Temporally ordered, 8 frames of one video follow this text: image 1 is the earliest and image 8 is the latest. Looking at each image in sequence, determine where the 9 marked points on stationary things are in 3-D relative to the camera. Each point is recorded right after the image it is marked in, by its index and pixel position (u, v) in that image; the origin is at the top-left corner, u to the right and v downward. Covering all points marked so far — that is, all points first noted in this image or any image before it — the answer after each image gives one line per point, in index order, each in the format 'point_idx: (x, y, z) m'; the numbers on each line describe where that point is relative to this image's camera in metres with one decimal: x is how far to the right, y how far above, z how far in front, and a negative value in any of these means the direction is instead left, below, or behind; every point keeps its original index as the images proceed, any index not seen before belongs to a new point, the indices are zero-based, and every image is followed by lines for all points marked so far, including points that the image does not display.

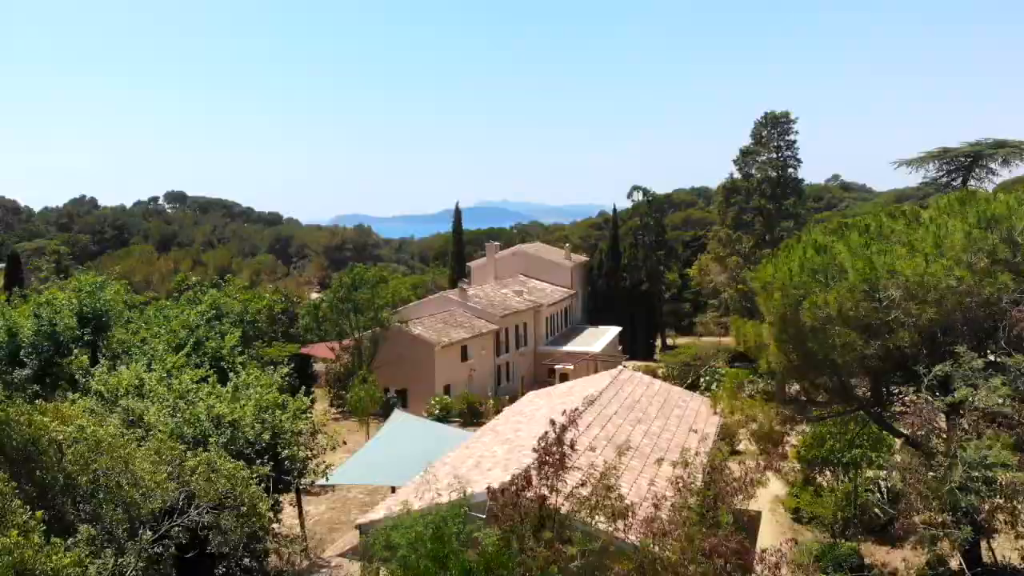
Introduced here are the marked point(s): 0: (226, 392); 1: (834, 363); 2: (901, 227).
0: (-1.8, -0.6, +7.8) m
1: (+2.8, -0.6, +10.5) m
2: (+3.7, +0.6, +11.5) m
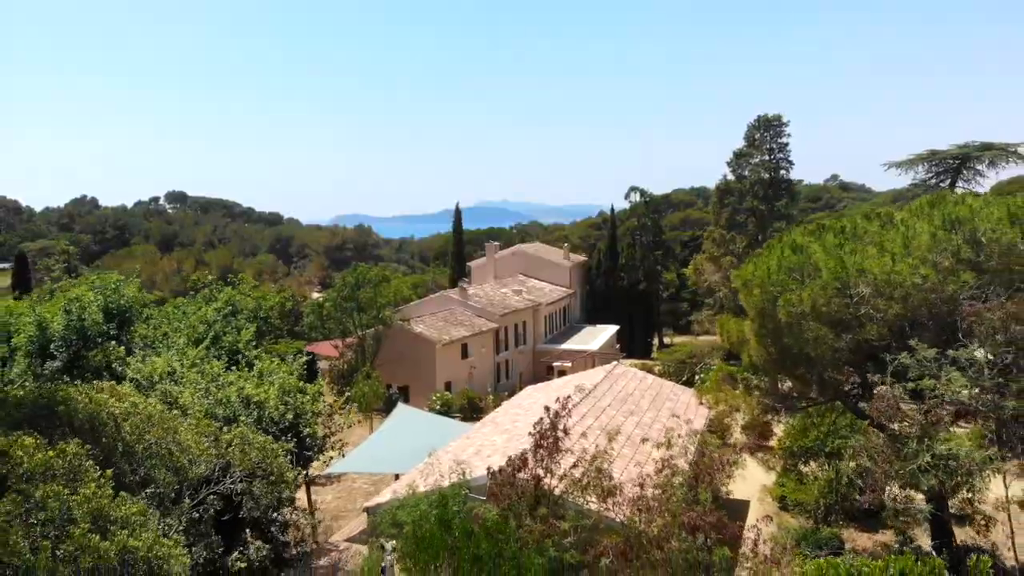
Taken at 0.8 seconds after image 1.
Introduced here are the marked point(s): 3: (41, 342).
0: (-1.8, -0.6, +8.6) m
1: (+2.8, -0.6, +11.3) m
2: (+3.7, +0.6, +12.3) m
3: (-4.6, -0.5, +11.6) m
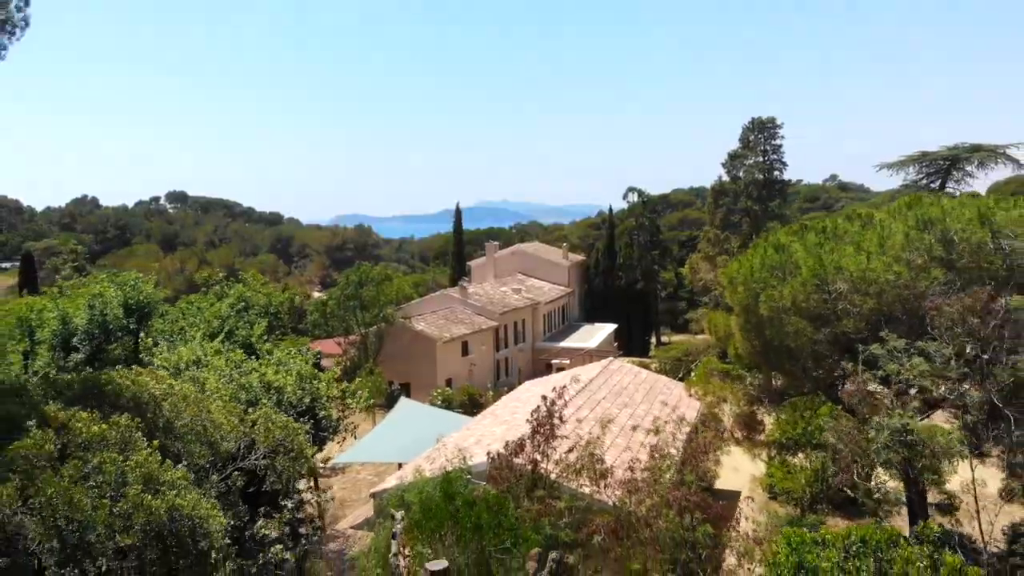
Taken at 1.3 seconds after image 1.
0: (-1.8, -0.6, +9.3) m
1: (+2.8, -0.6, +12.0) m
2: (+3.7, +0.7, +13.0) m
3: (-4.6, -0.5, +12.3) m
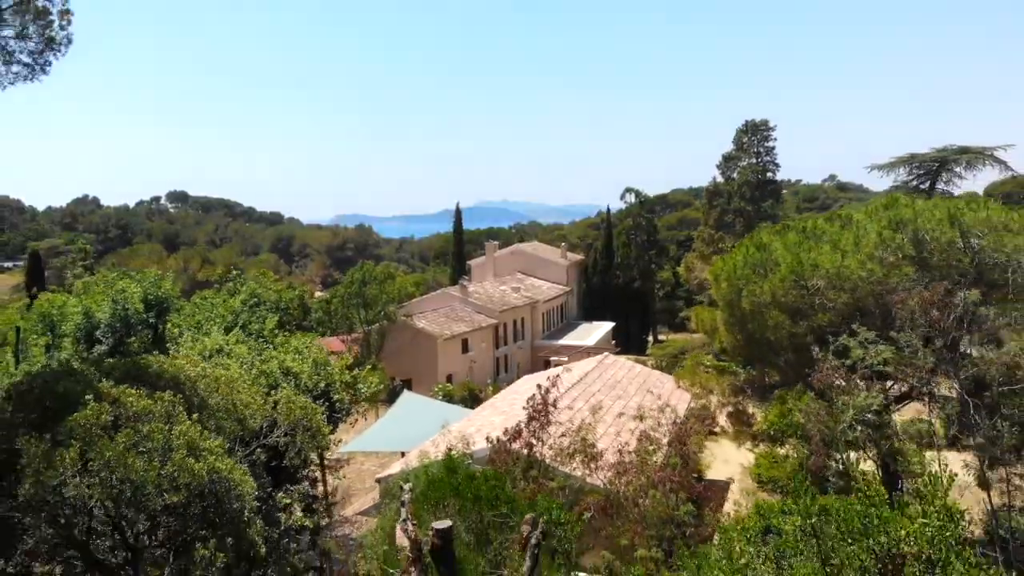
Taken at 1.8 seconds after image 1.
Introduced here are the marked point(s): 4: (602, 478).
0: (-1.9, -0.5, +10.1) m
1: (+2.8, -0.5, +12.8) m
2: (+3.7, +0.7, +13.8) m
3: (-4.6, -0.4, +13.0) m
4: (+0.8, -1.8, +11.1) m
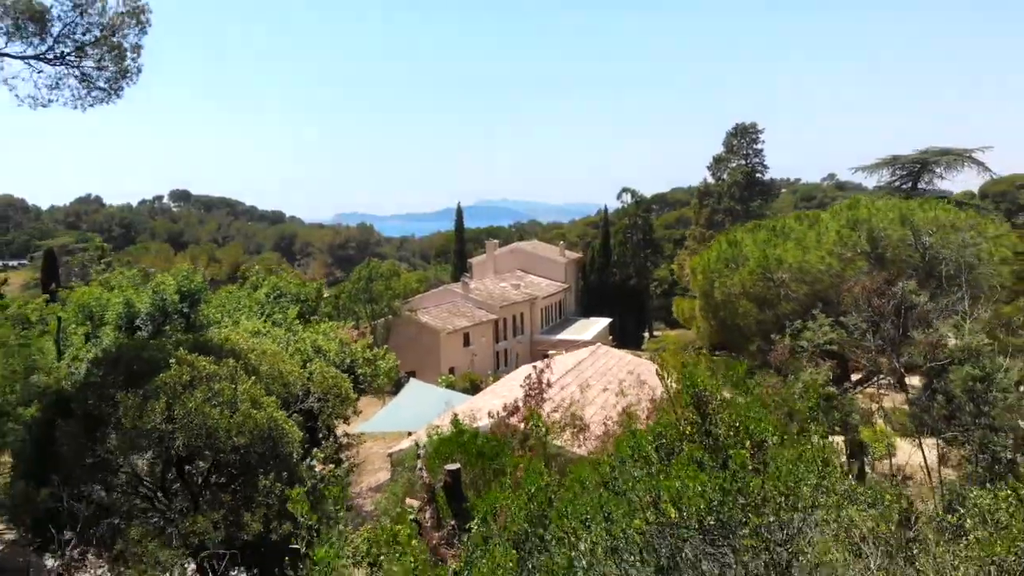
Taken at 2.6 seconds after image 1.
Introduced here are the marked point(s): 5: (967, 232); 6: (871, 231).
0: (-1.9, -0.5, +11.6) m
1: (+2.7, -0.4, +14.3) m
2: (+3.7, +0.8, +15.3) m
3: (-4.6, -0.4, +14.6) m
4: (+0.8, -1.7, +12.6) m
5: (+5.3, +0.7, +13.8) m
6: (+4.2, +0.7, +14.1) m
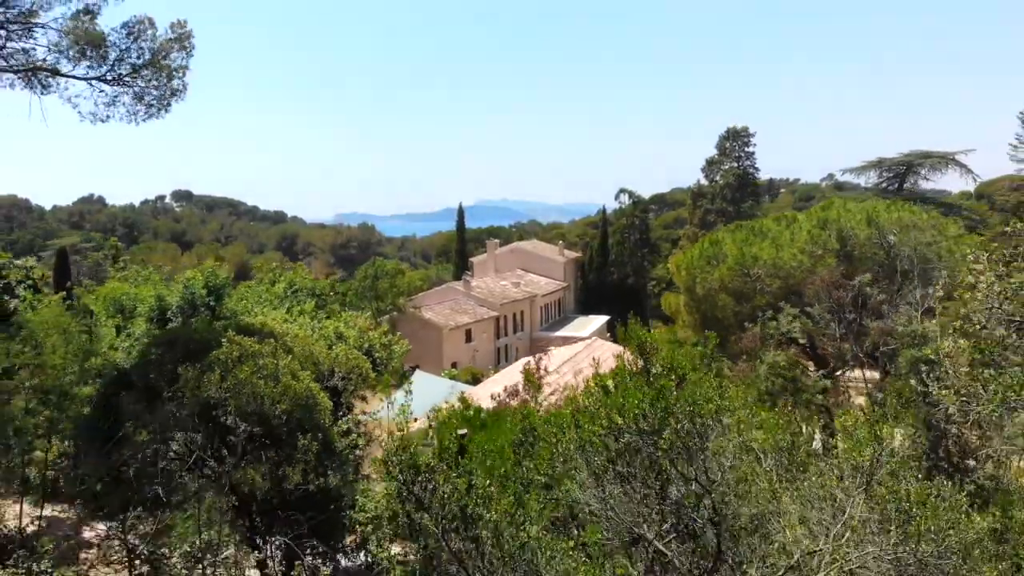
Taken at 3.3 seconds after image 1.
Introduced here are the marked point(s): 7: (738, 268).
0: (-1.9, -0.4, +12.9) m
1: (+2.7, -0.4, +15.6) m
2: (+3.7, +0.8, +16.6) m
3: (-4.6, -0.3, +15.9) m
4: (+0.8, -1.6, +14.0) m
5: (+5.3, +0.7, +15.2) m
6: (+4.2, +0.7, +15.4) m
7: (+2.9, +0.3, +15.3) m
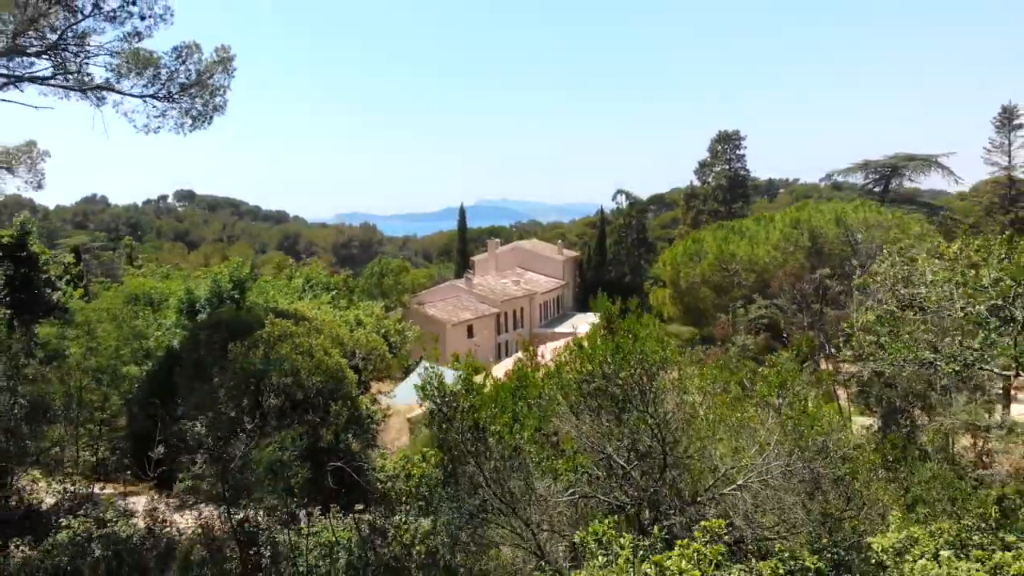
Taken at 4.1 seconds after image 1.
0: (-1.9, -0.3, +14.4) m
1: (+2.7, -0.3, +17.1) m
2: (+3.7, +0.9, +18.2) m
3: (-4.6, -0.2, +17.4) m
4: (+0.8, -1.5, +15.5) m
5: (+5.3, +0.8, +16.7) m
6: (+4.2, +0.8, +16.9) m
7: (+2.9, +0.3, +16.8) m
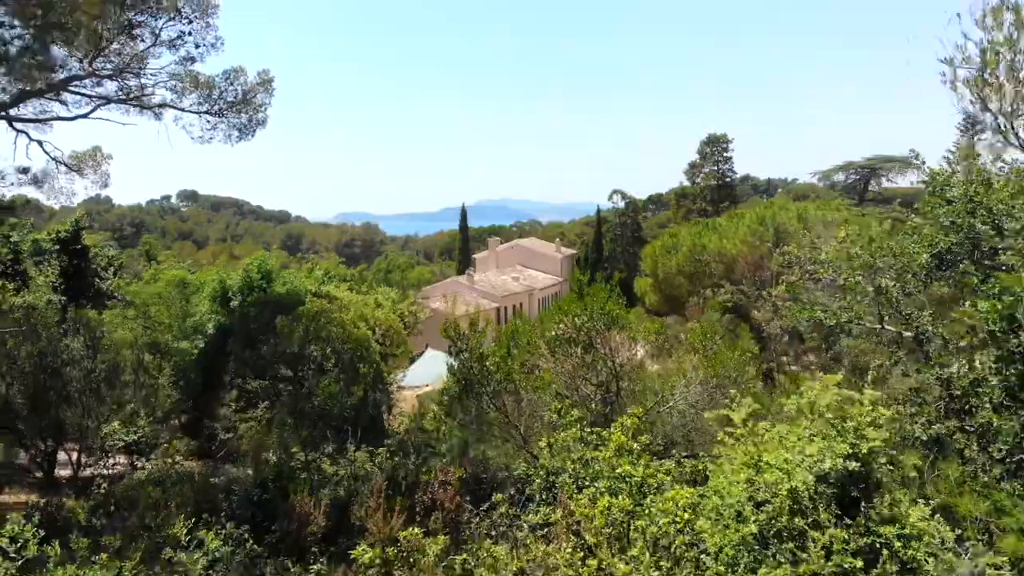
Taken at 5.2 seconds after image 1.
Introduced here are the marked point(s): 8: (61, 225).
0: (-1.9, -0.1, +16.6) m
1: (+2.7, -0.1, +19.3) m
2: (+3.6, +1.1, +20.3) m
3: (-4.7, 0.0, +19.6) m
4: (+0.8, -1.3, +17.7) m
5: (+5.2, +1.0, +18.9) m
6: (+4.2, +1.0, +19.1) m
7: (+2.9, +0.5, +18.9) m
8: (-7.5, +1.0, +19.7) m
